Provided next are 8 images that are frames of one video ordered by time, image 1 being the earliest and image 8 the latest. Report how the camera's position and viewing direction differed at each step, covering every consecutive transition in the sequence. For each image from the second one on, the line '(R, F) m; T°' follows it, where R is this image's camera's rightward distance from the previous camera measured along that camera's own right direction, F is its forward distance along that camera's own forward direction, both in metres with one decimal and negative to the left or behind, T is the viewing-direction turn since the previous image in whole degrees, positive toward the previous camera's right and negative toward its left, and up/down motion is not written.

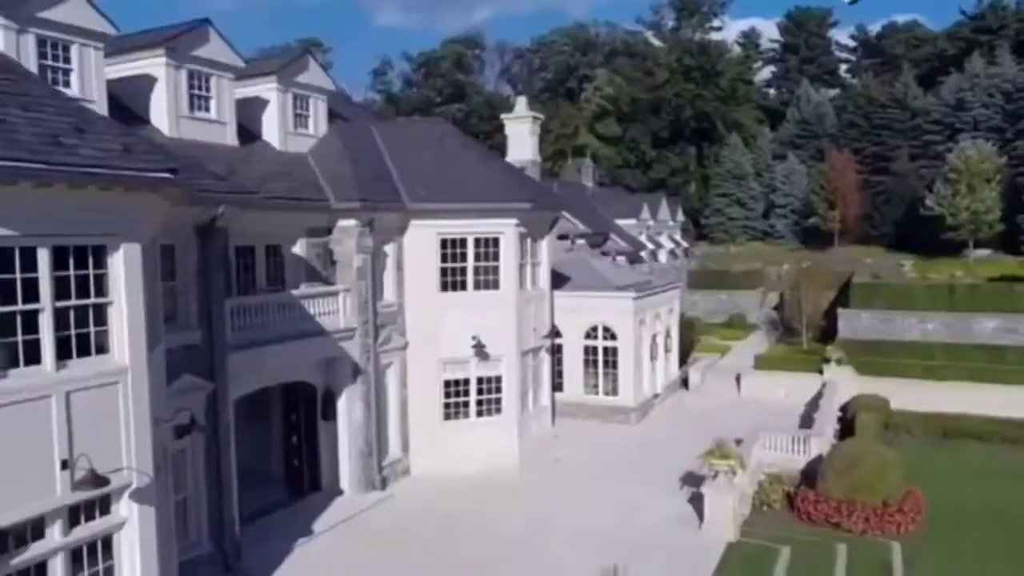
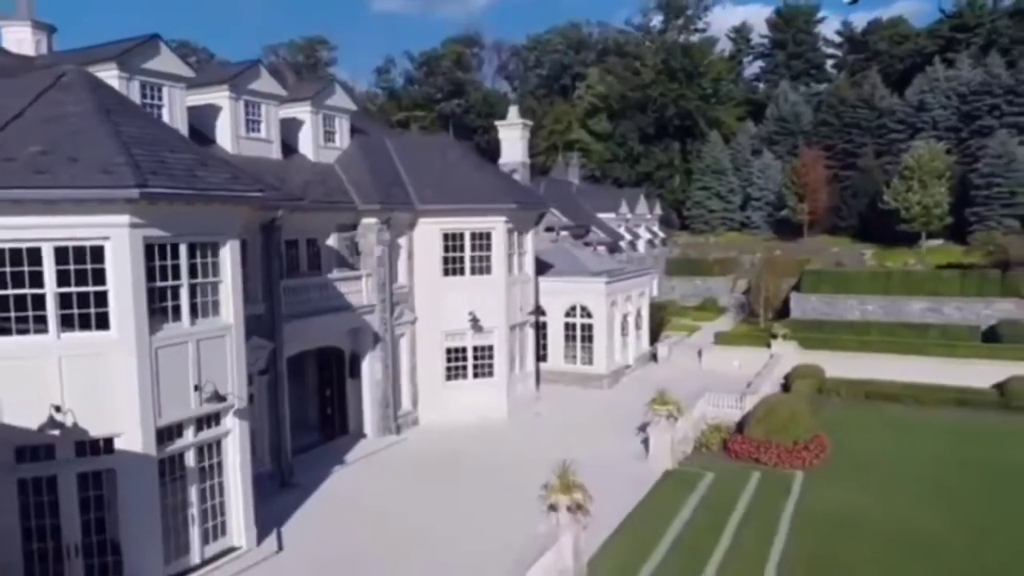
(+0.3, -4.4) m; 0°
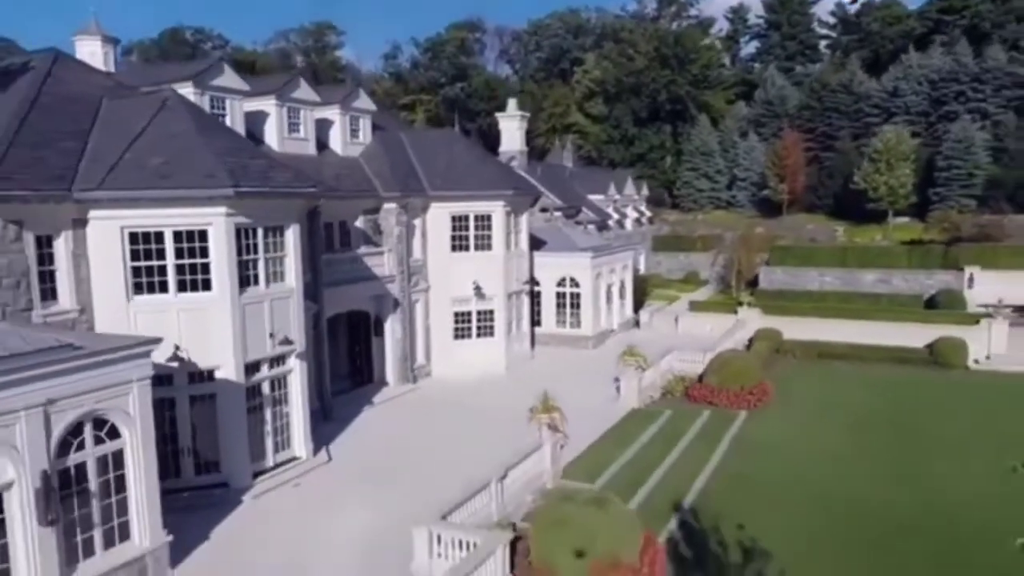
(+0.2, -4.5) m; 0°
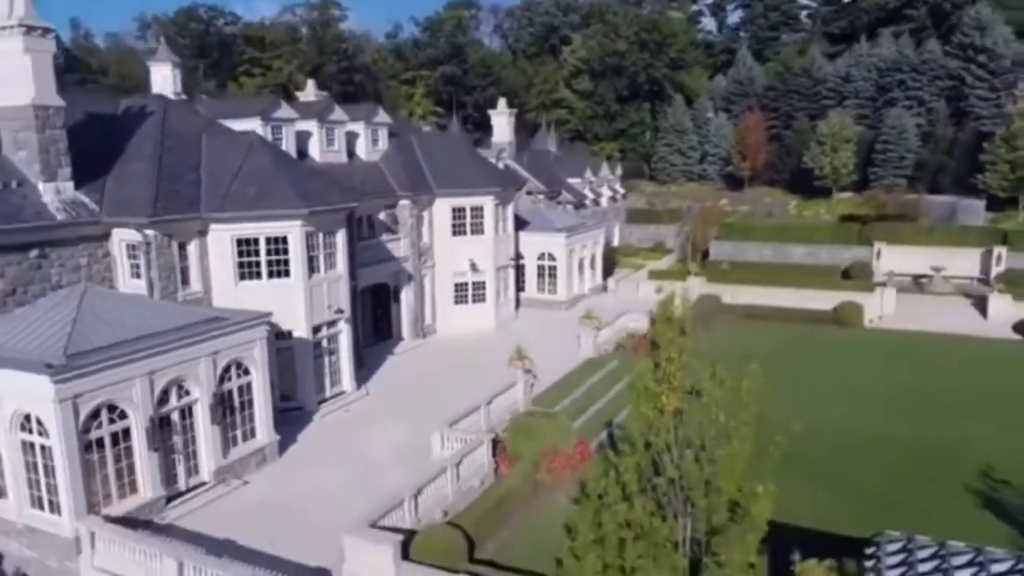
(+0.4, -7.8) m; 0°
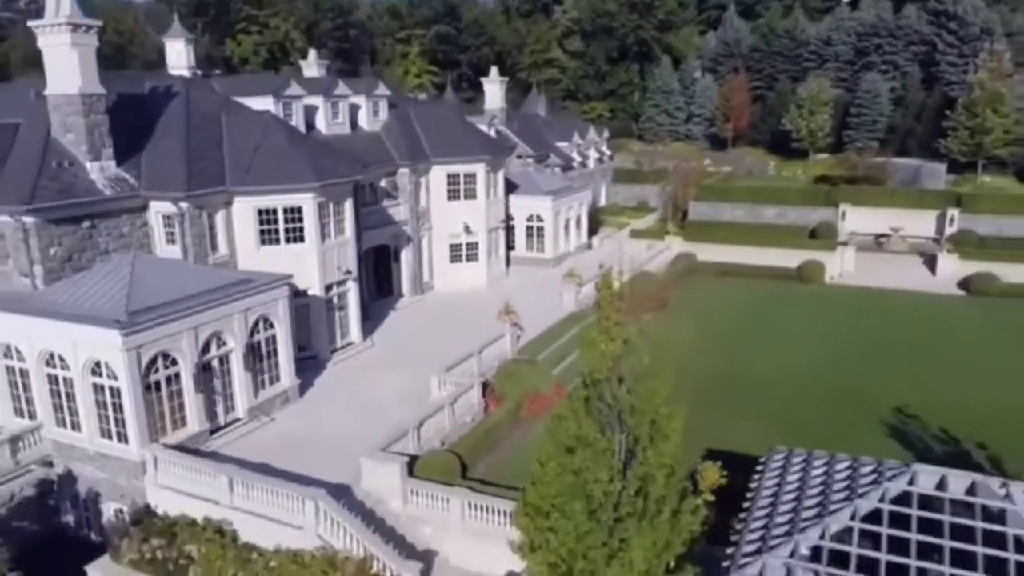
(+0.3, -3.5) m; 0°
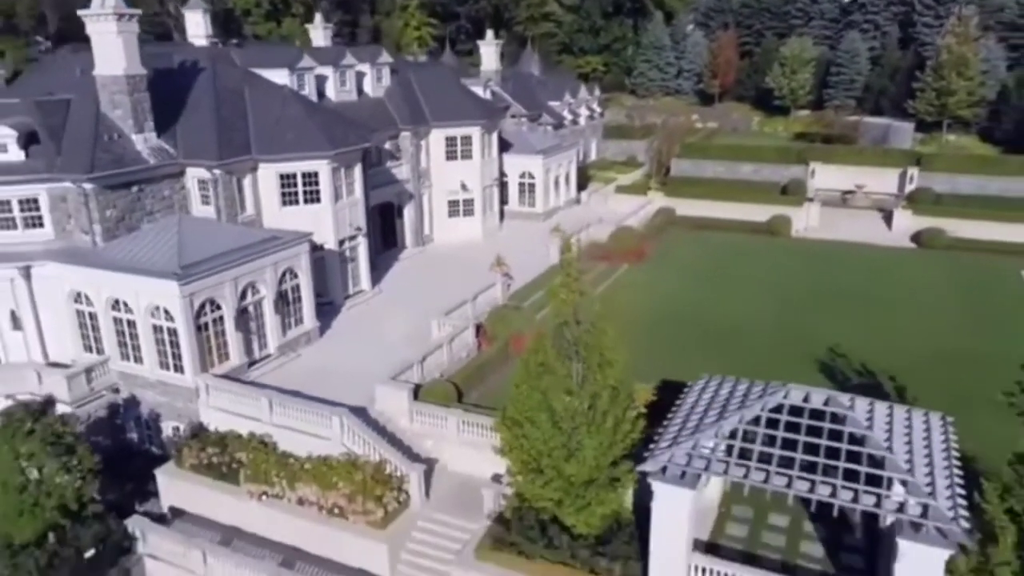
(+0.4, -4.2) m; 0°
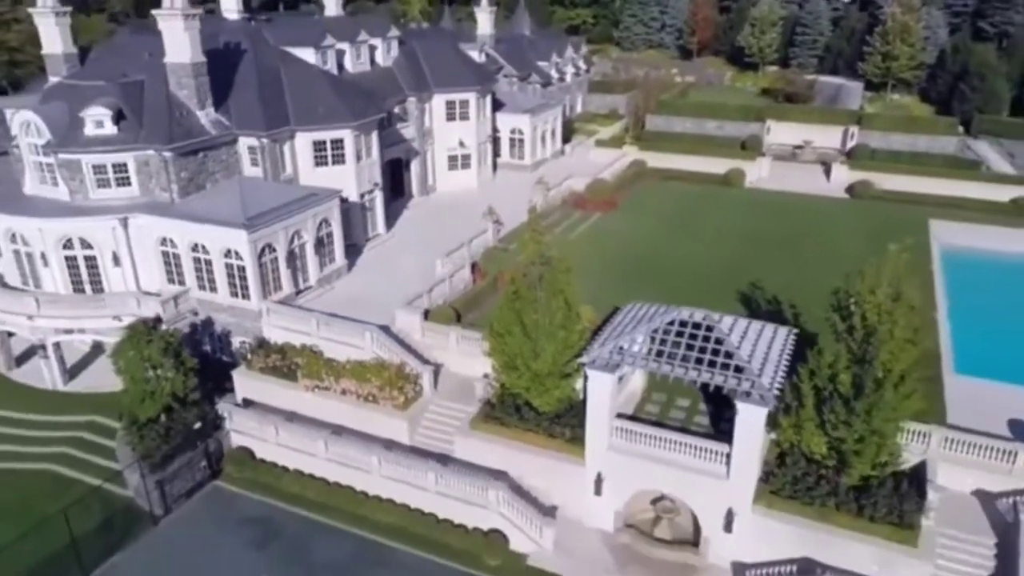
(+0.5, -7.8) m; 0°
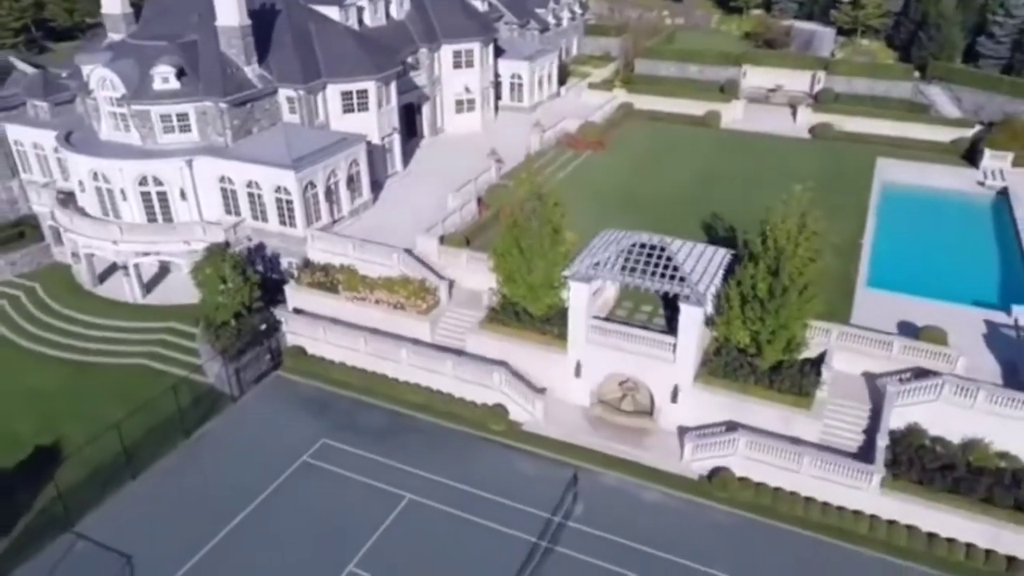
(0.0, -7.2) m; 0°
